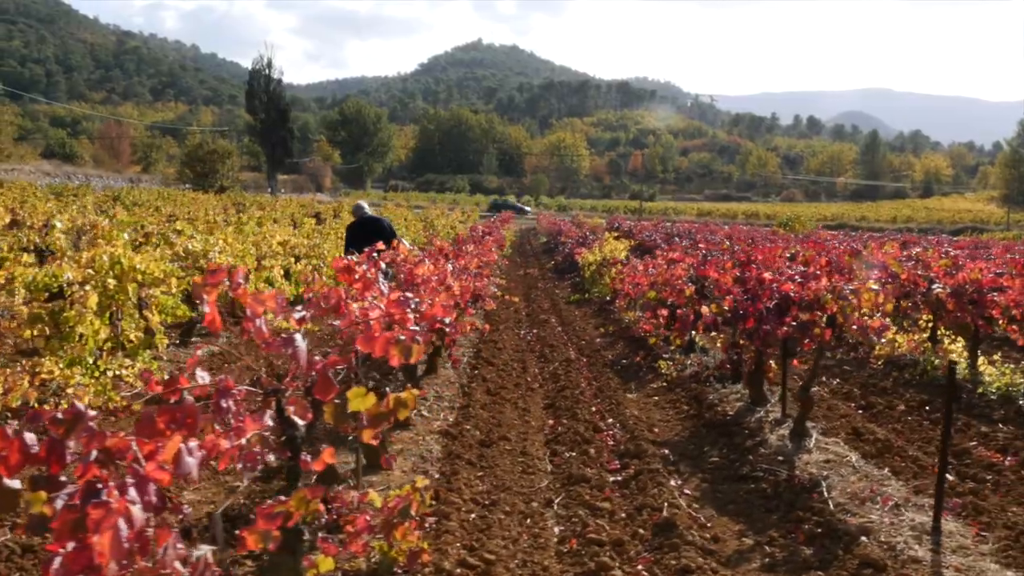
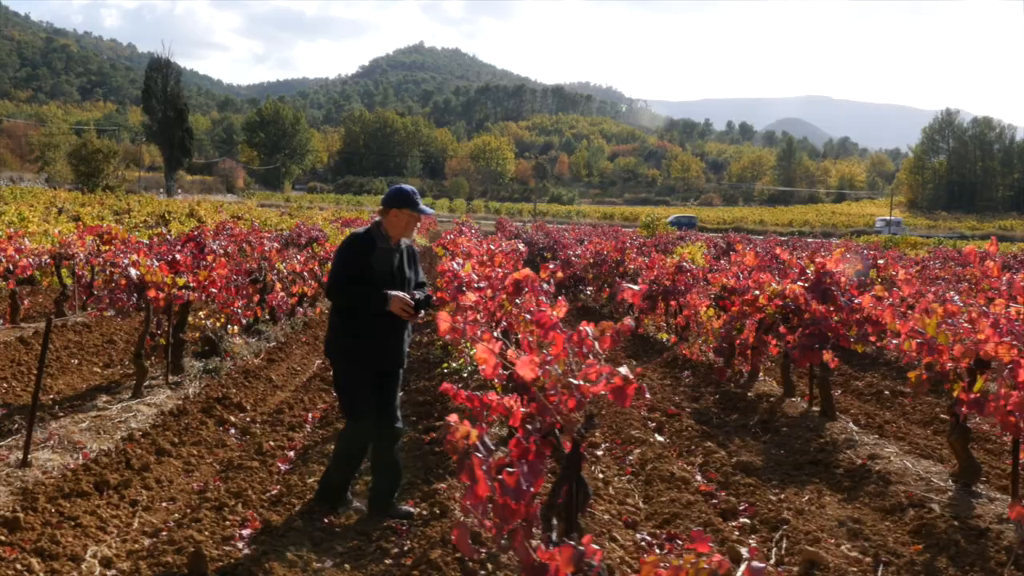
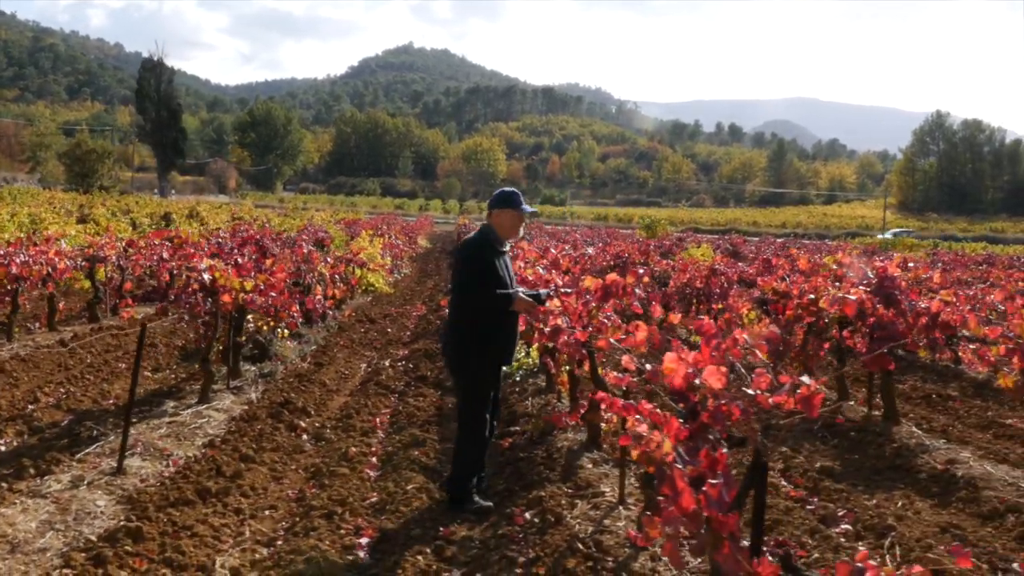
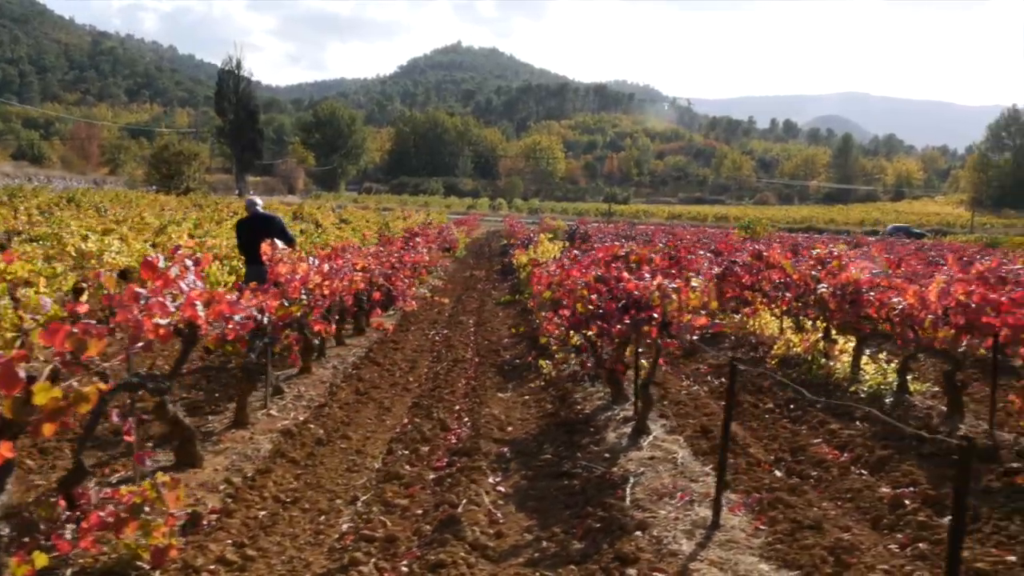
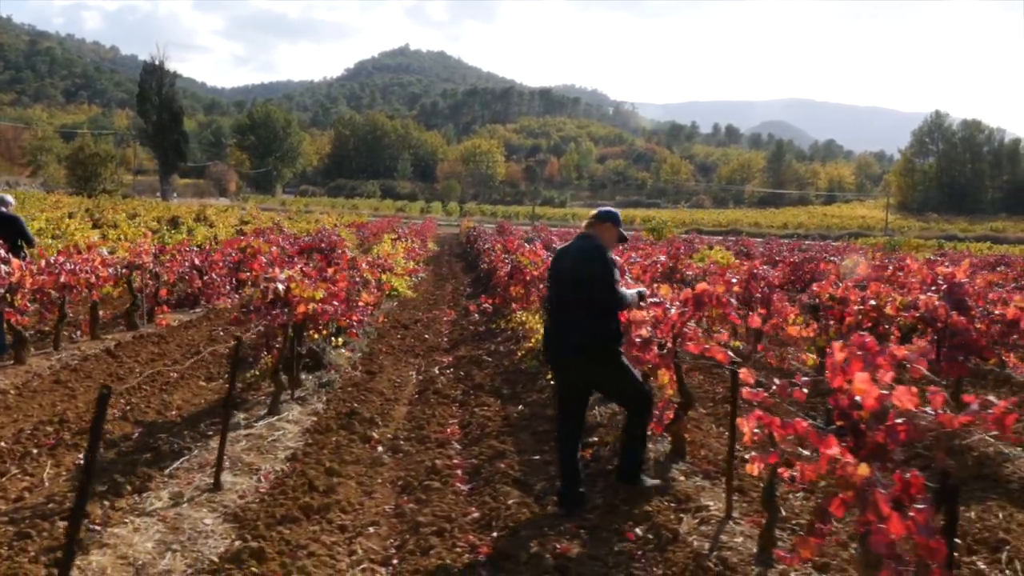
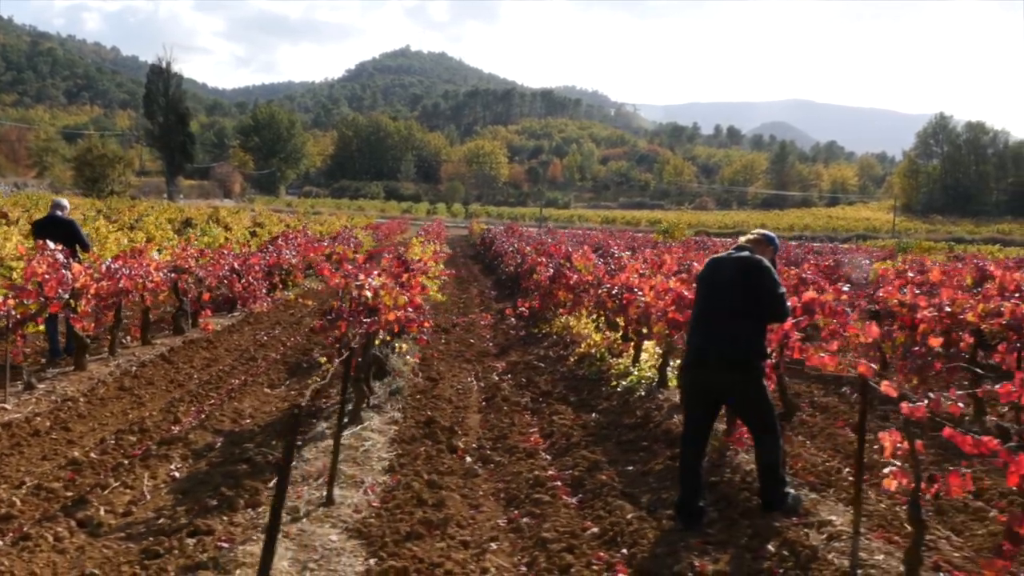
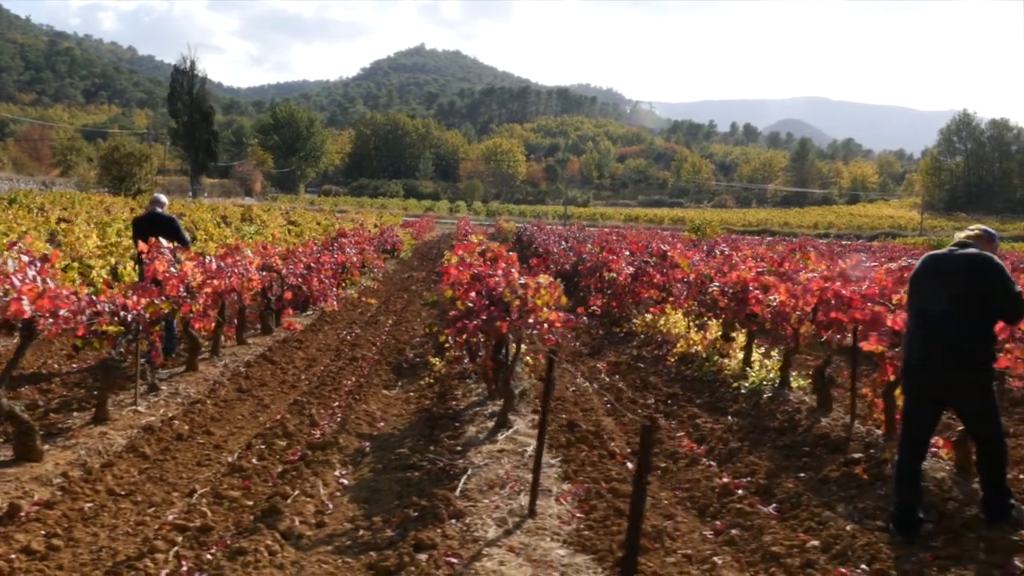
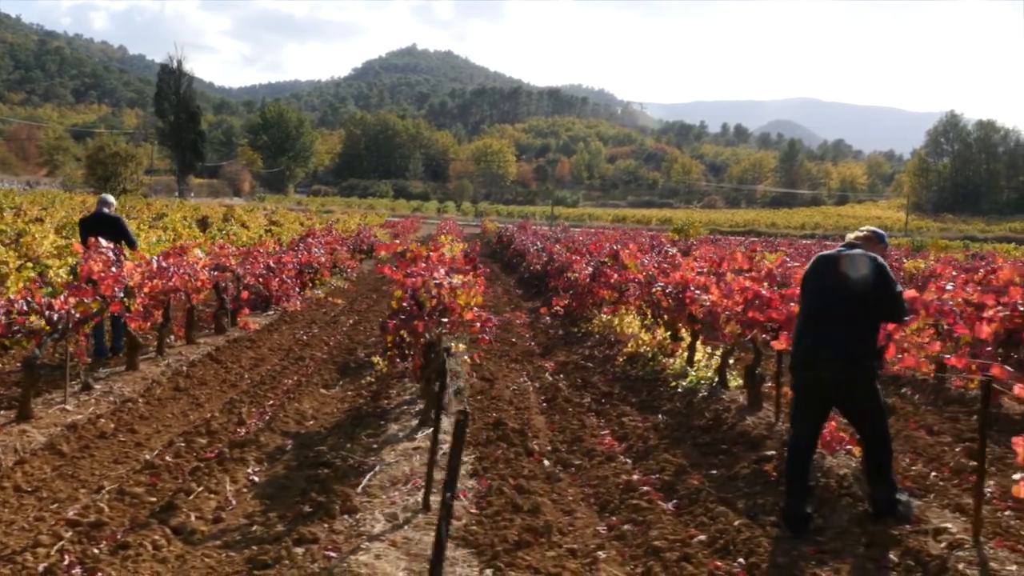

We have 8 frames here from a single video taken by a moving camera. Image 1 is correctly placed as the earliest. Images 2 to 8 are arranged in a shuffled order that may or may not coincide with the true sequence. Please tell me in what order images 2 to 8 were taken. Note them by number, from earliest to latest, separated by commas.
4, 7, 8, 6, 5, 3, 2
